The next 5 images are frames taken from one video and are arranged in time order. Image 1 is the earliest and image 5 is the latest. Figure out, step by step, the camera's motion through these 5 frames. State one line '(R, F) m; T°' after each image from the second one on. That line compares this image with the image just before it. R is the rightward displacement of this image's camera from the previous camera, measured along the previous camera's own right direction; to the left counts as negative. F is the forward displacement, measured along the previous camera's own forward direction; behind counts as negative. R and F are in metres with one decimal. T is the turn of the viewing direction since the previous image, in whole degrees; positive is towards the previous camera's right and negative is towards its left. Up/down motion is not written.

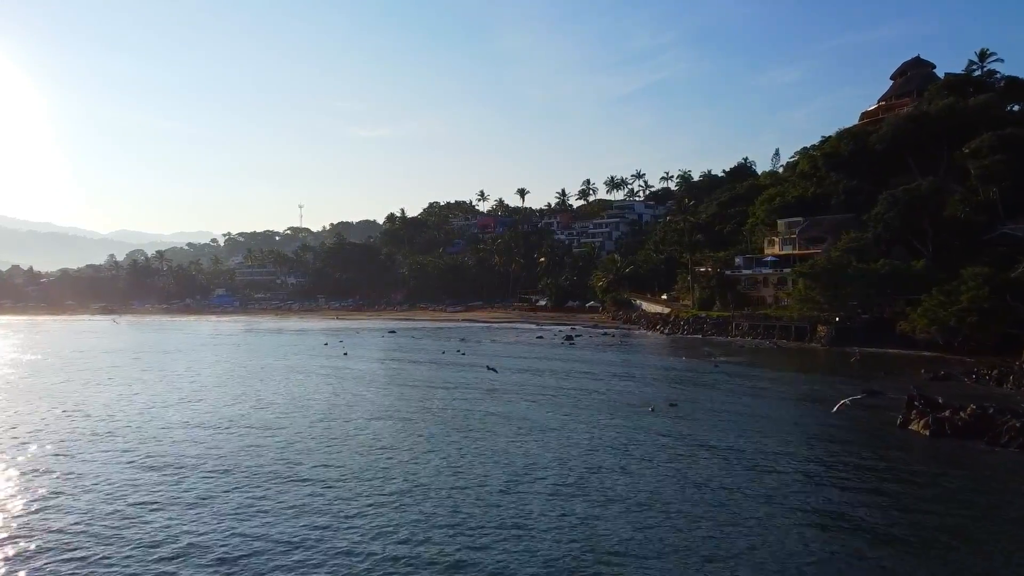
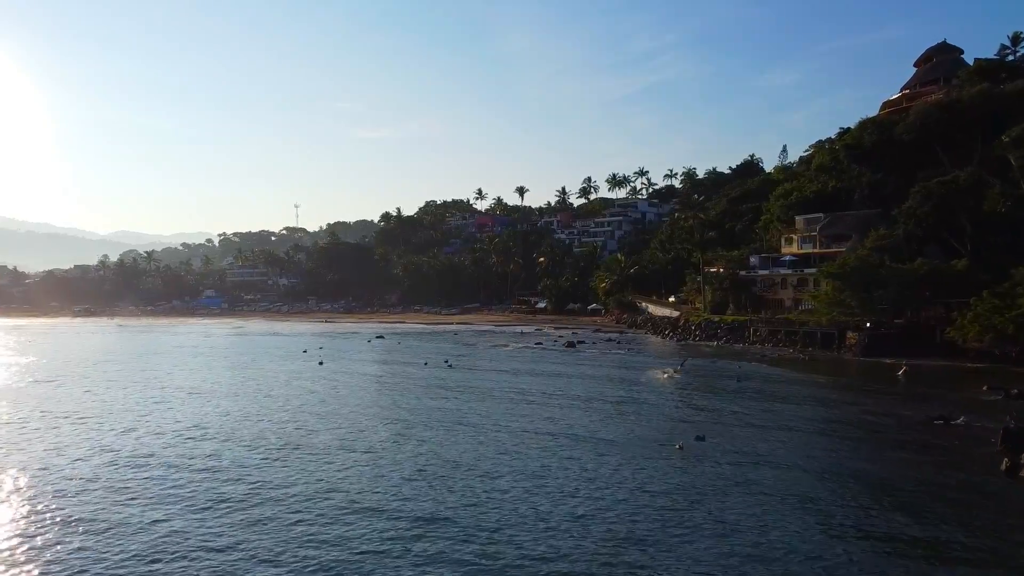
(+0.3, +4.8) m; 0°
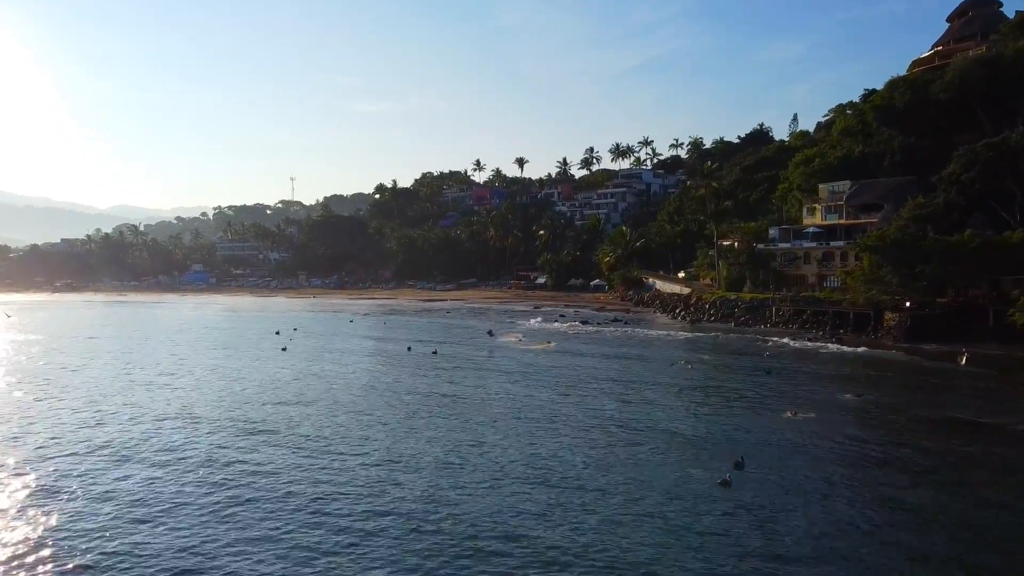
(+0.3, +4.9) m; 0°
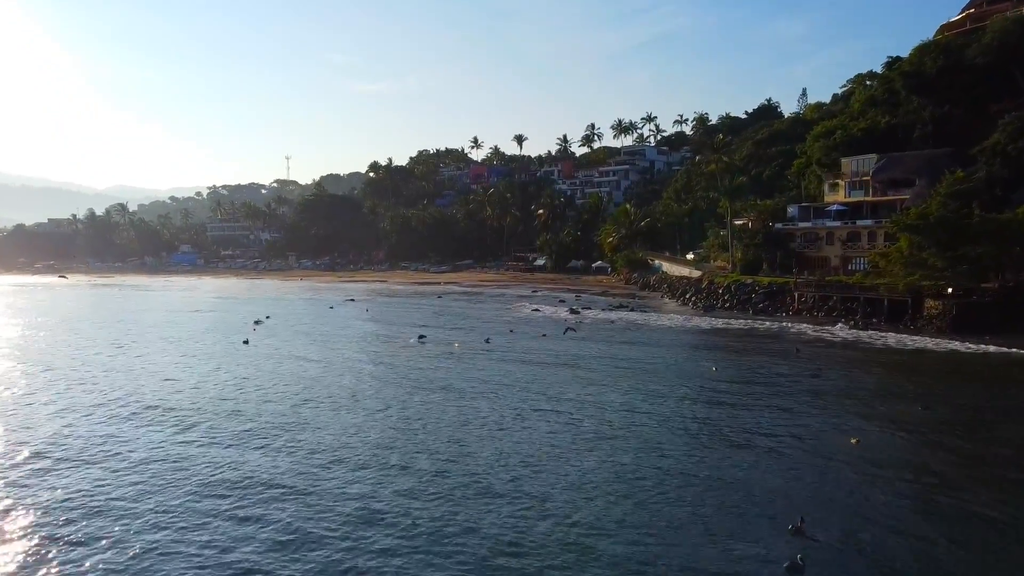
(+0.2, +4.2) m; 0°
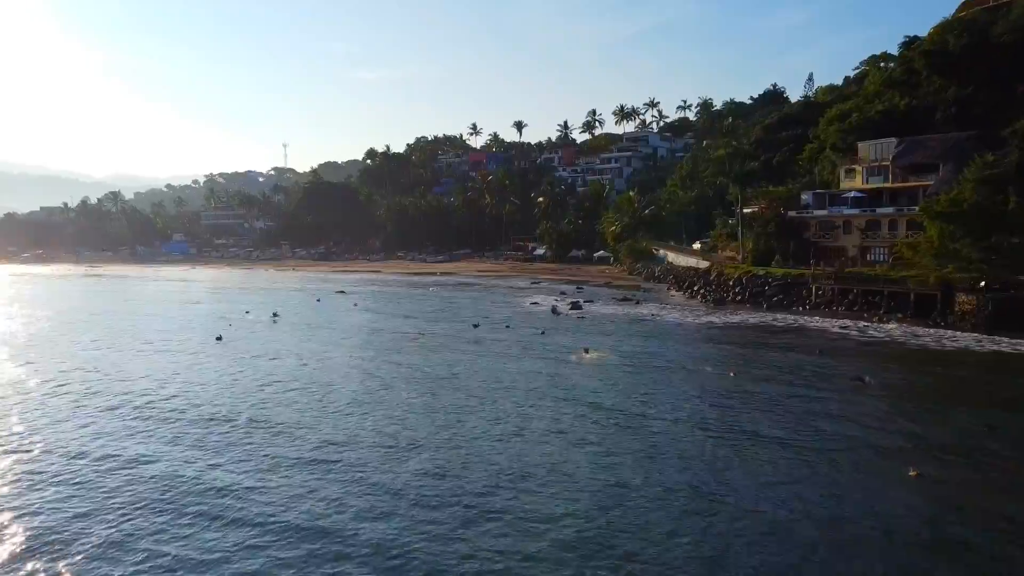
(+0.1, +2.6) m; 0°
